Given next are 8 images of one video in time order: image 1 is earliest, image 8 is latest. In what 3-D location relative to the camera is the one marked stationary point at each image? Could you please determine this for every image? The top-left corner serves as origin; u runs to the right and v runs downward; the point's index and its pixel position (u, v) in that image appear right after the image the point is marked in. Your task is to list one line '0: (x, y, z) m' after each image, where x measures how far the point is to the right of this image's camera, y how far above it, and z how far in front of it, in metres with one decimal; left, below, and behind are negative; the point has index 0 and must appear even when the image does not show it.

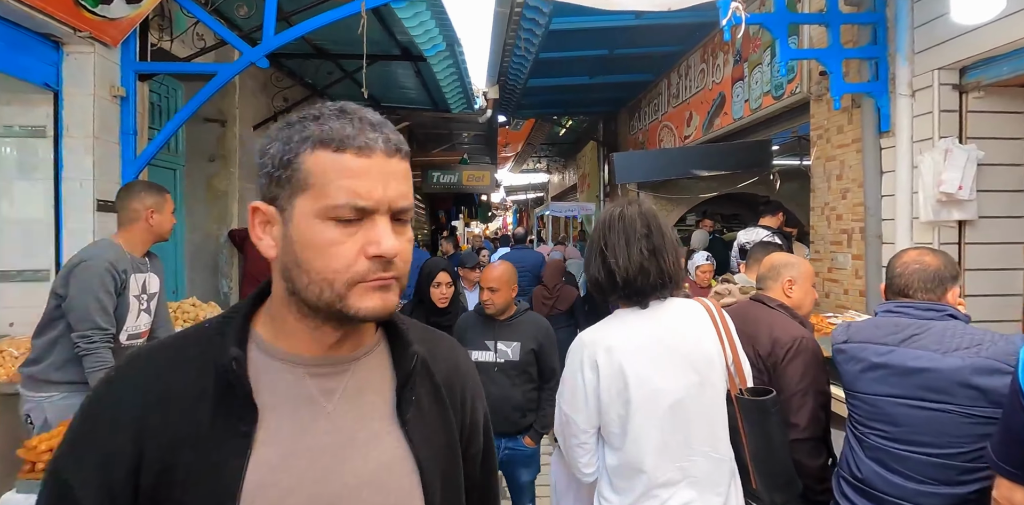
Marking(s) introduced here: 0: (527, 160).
0: (+0.6, +3.3, +16.5) m
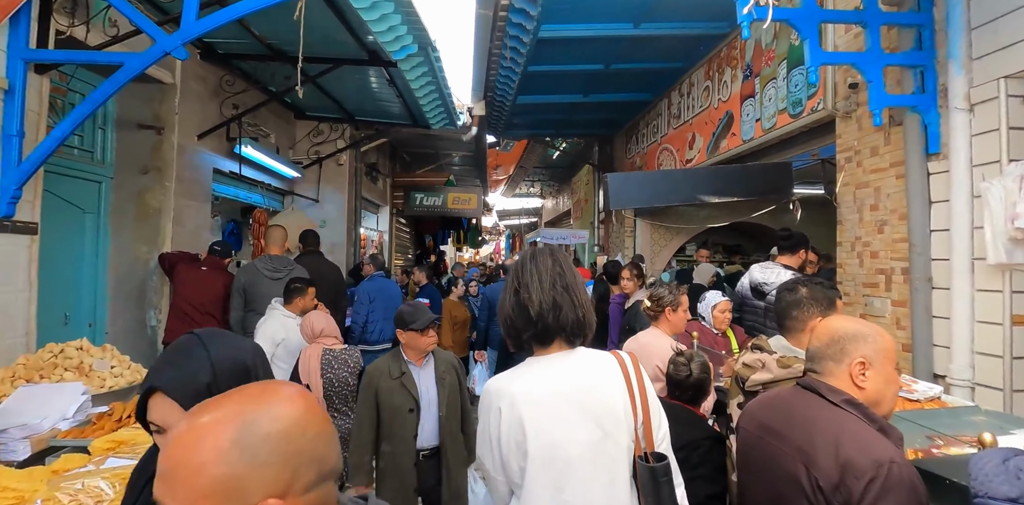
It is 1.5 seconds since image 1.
0: (+0.4, +2.3, +15.9) m
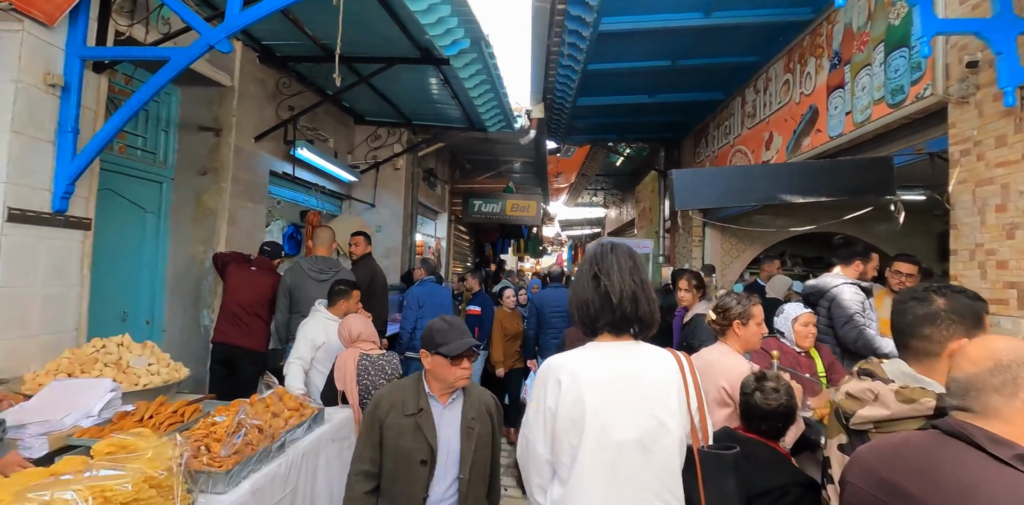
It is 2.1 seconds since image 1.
0: (+2.3, +2.0, +15.5) m
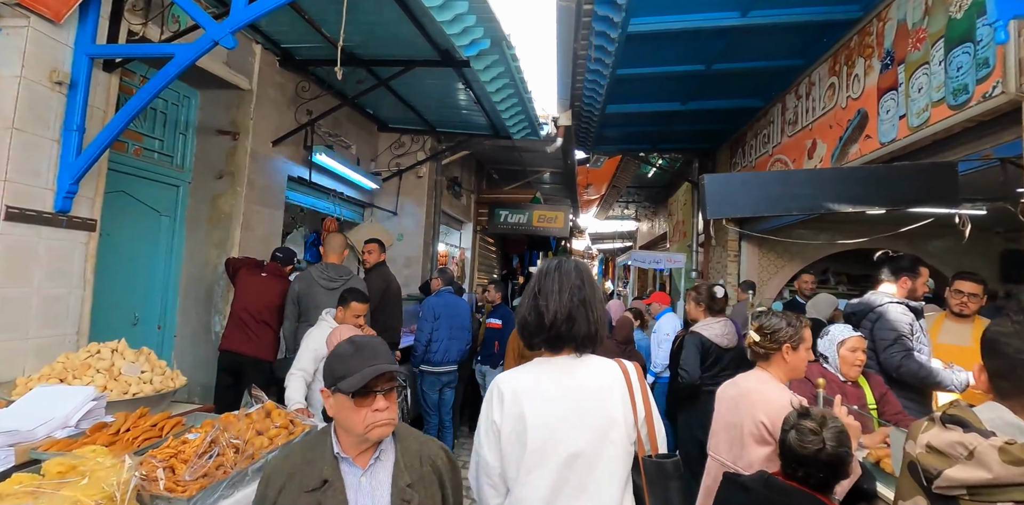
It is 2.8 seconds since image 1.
0: (+3.2, +1.6, +15.2) m
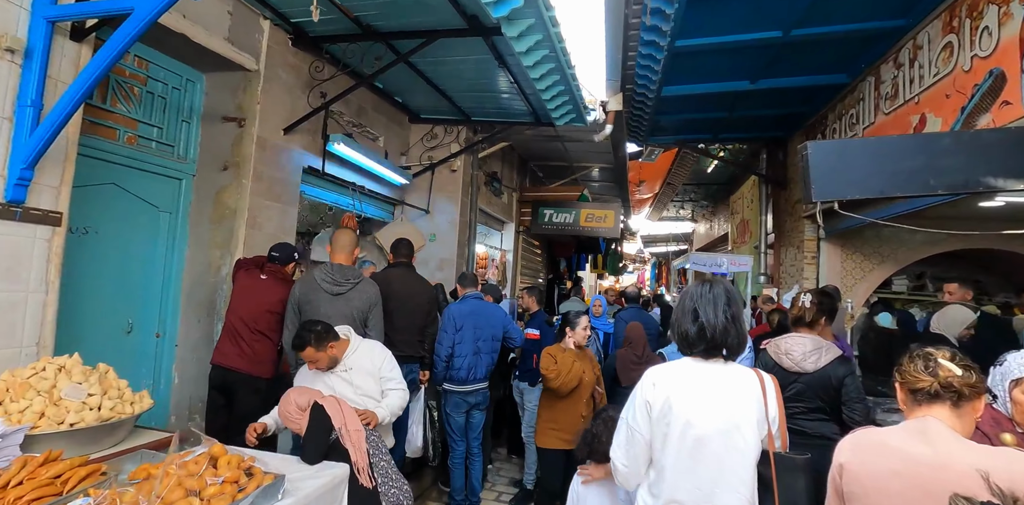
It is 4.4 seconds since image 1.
0: (+4.7, +1.5, +14.2) m
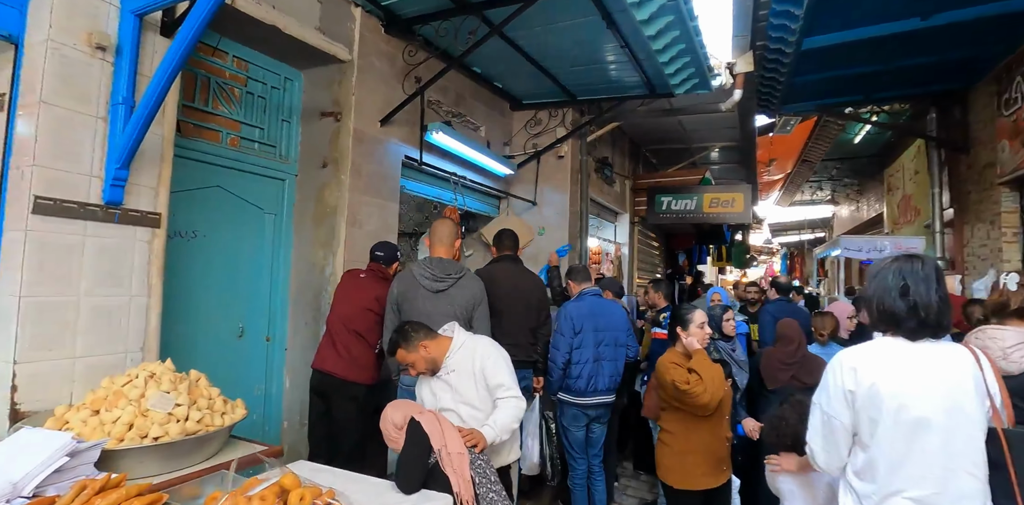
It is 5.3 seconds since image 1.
0: (+7.6, +1.8, +12.3) m
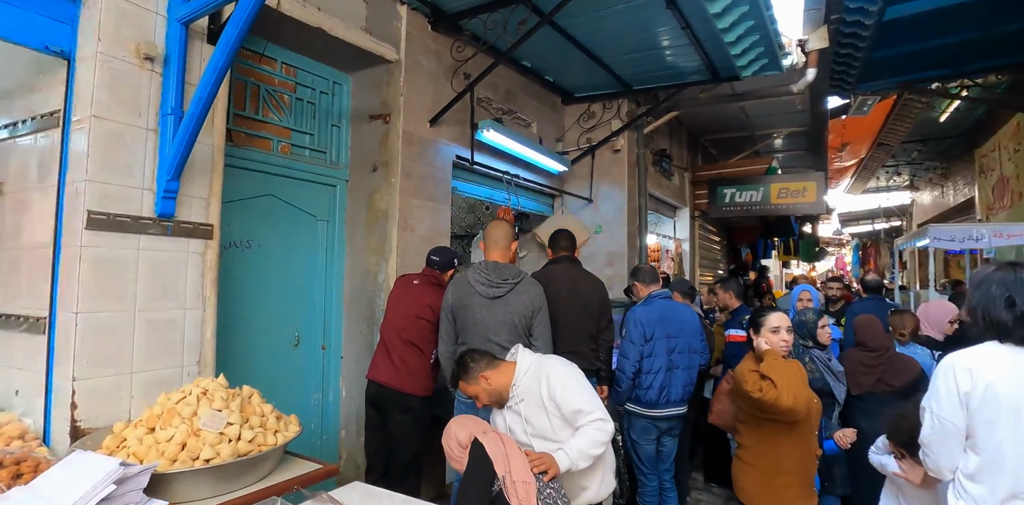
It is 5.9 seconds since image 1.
0: (+8.9, +2.0, +11.2) m
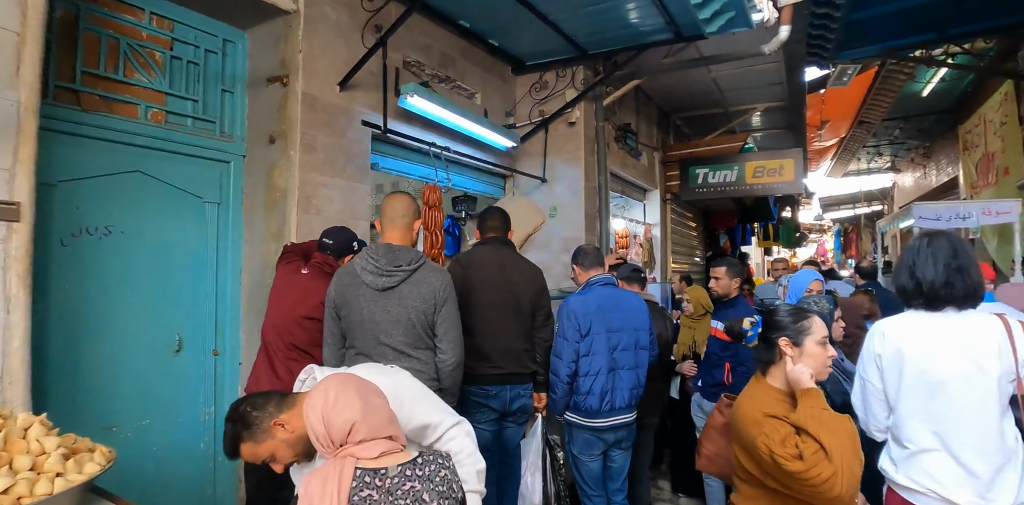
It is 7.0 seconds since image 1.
0: (+8.2, +2.4, +10.9) m
